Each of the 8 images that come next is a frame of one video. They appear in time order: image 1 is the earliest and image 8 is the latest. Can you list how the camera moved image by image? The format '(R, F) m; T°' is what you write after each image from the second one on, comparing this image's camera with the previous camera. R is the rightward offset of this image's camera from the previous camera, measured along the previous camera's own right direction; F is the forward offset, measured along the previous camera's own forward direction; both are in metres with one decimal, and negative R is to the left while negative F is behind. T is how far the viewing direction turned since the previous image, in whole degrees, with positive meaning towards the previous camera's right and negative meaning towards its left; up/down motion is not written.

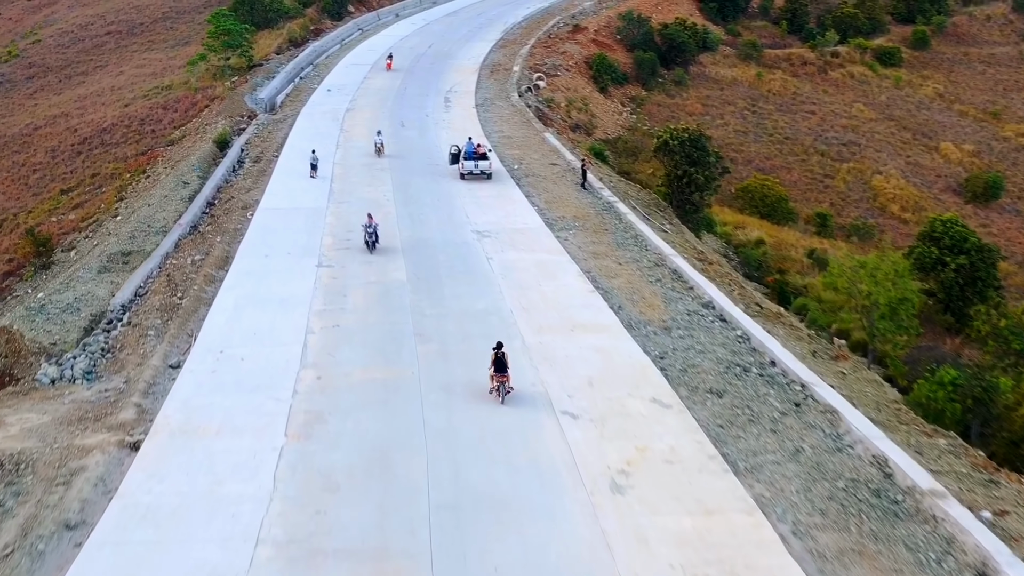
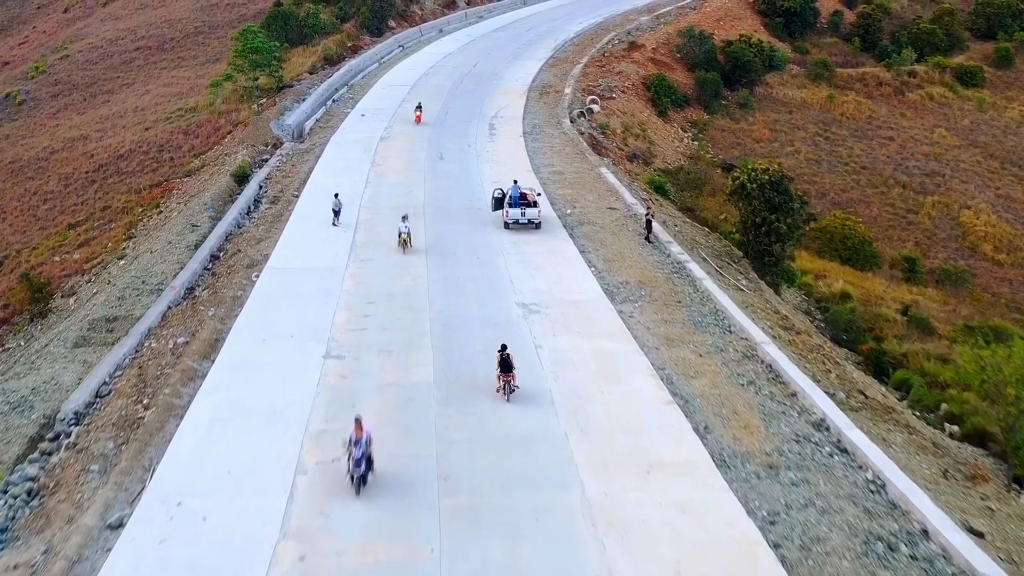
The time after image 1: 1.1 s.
(-0.1, +2.6) m; -2°
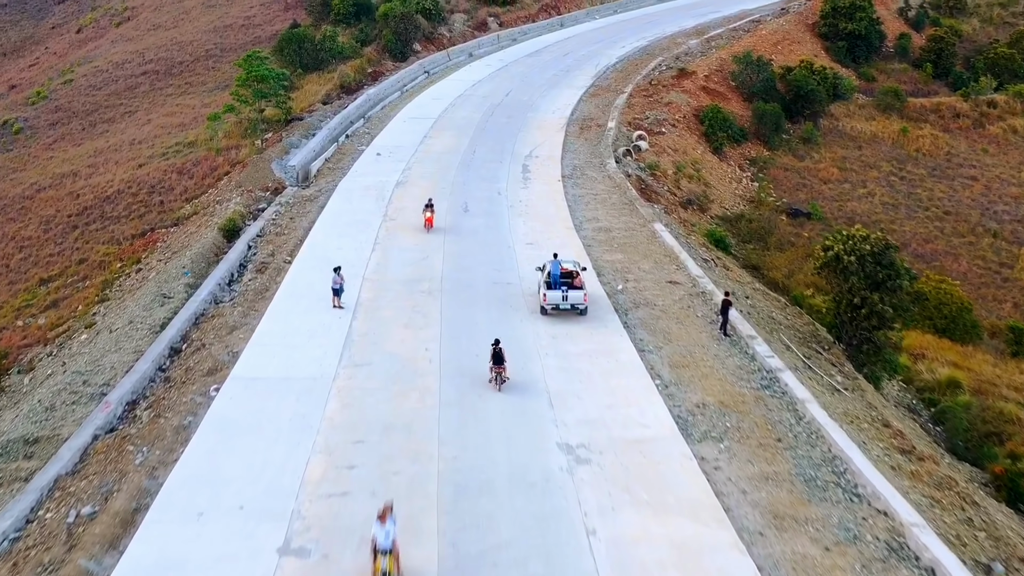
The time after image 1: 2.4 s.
(-0.1, +3.4) m; -1°
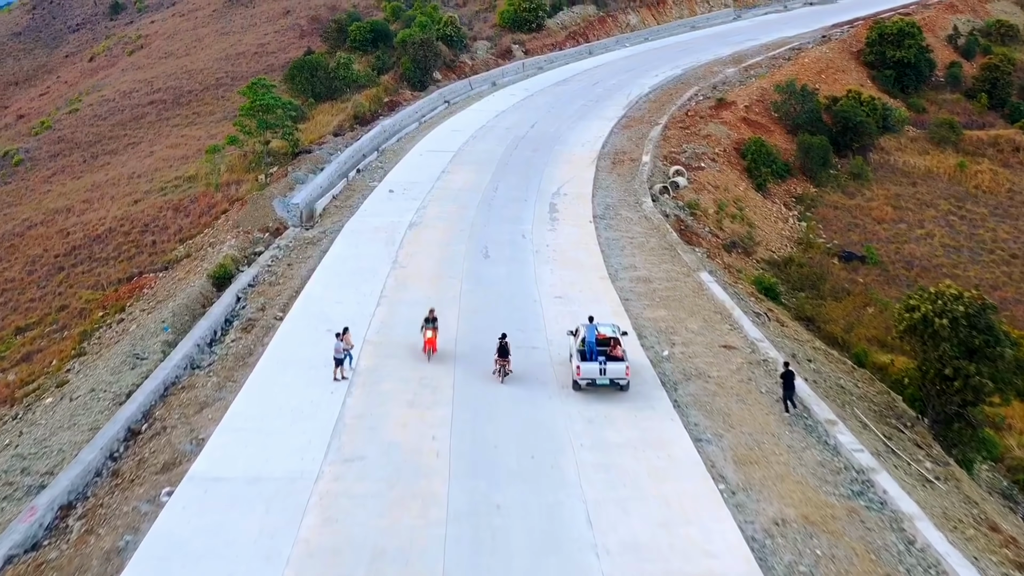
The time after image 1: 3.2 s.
(0.0, +2.2) m; -1°
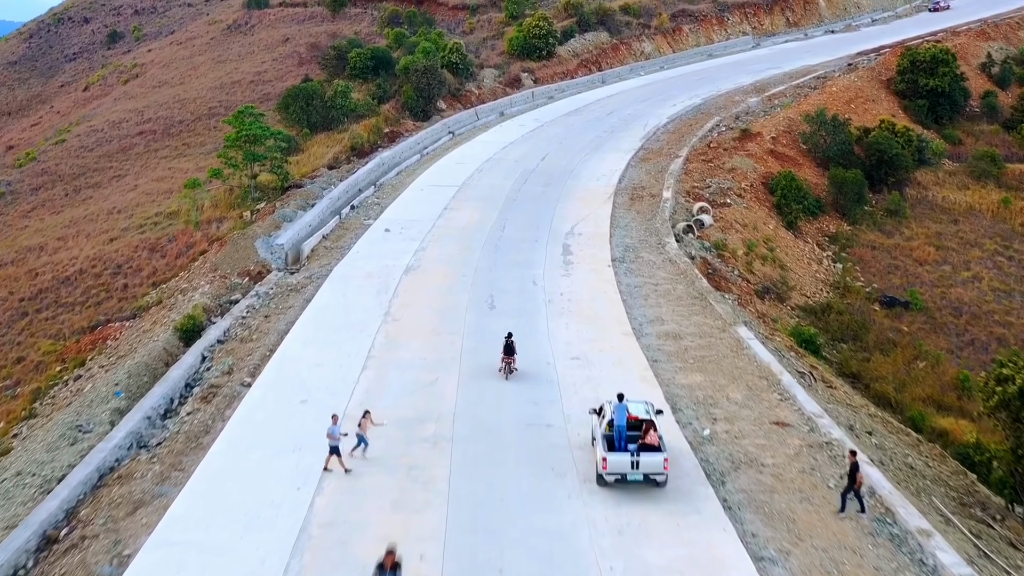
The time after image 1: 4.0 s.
(0.0, +2.1) m; 0°
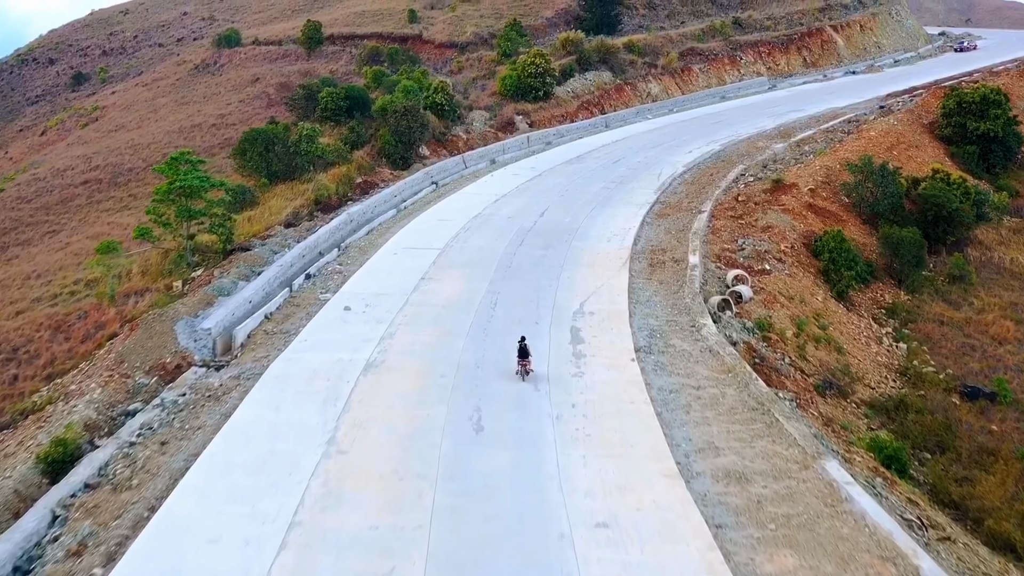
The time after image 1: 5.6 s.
(0.0, +4.0) m; 0°
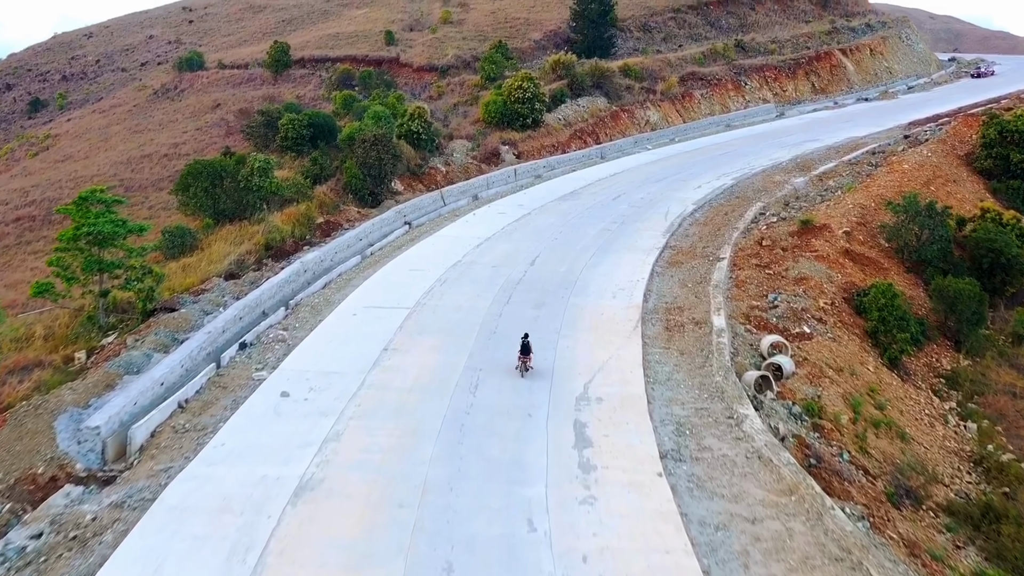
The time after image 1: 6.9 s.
(0.0, +3.3) m; +1°
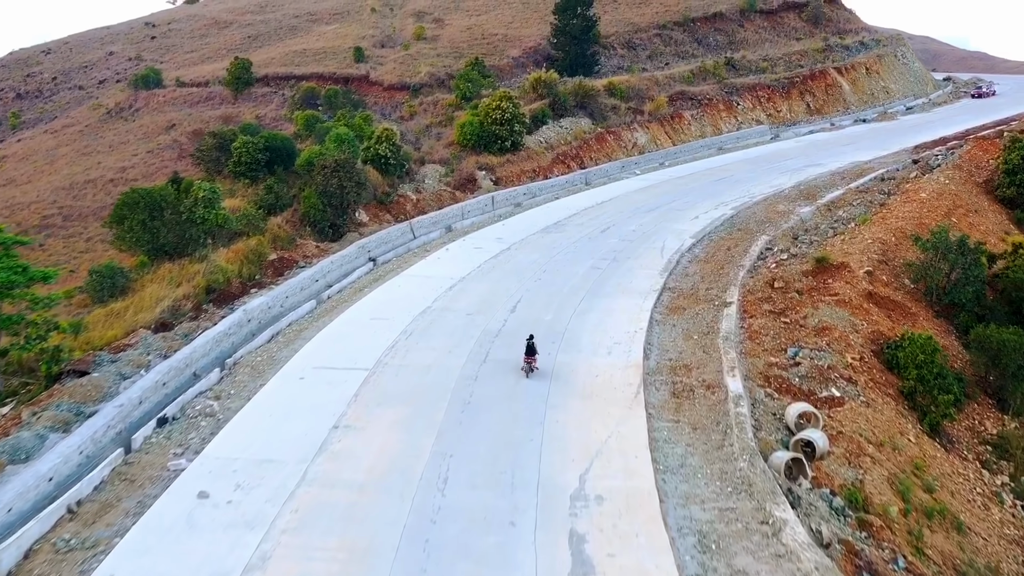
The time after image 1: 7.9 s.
(0.0, +2.3) m; +1°
